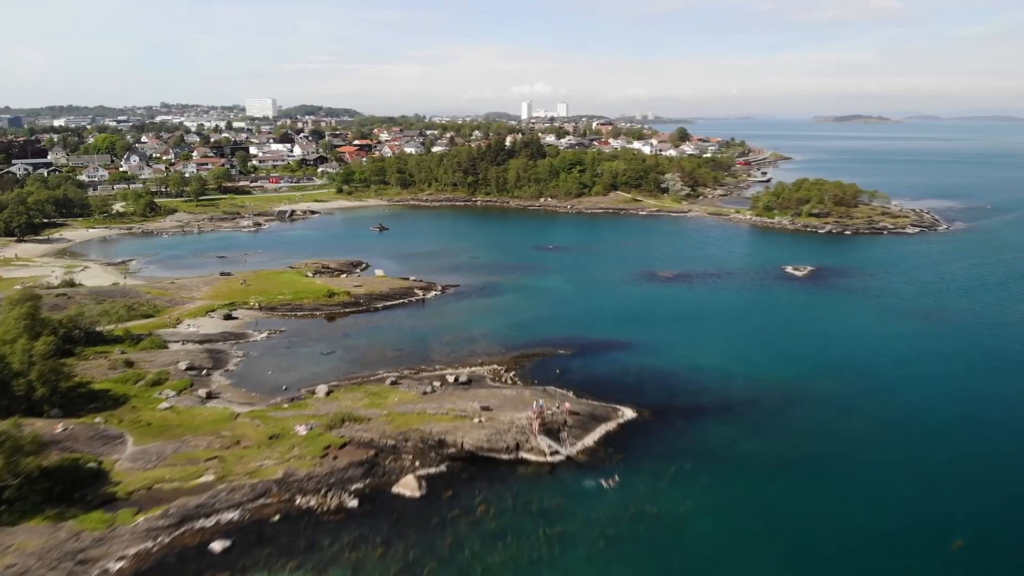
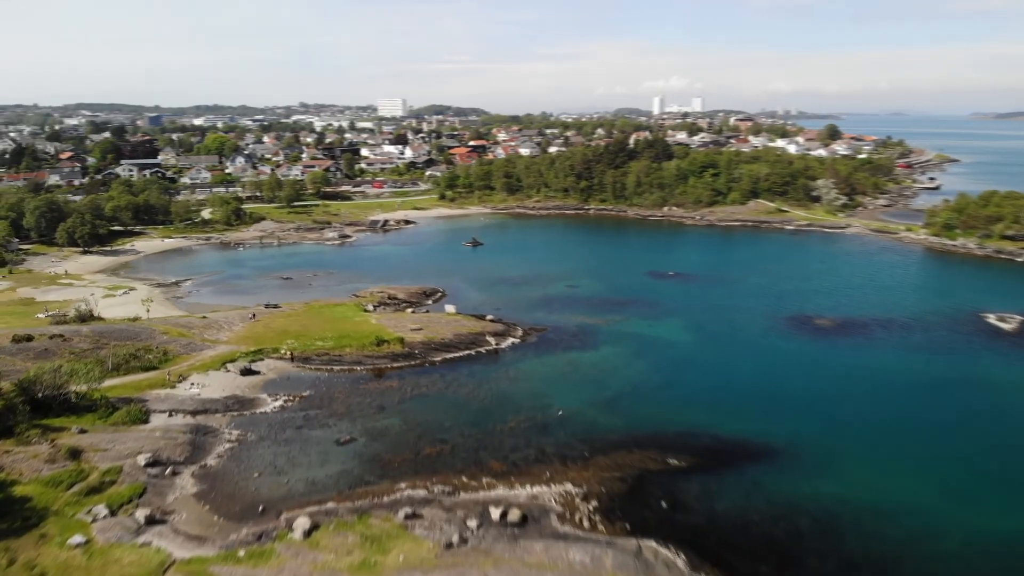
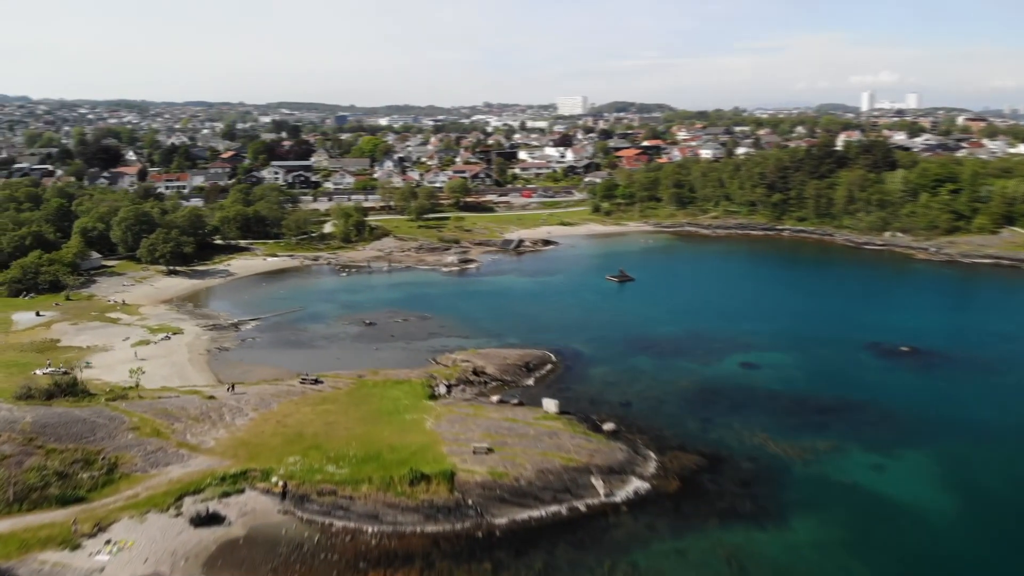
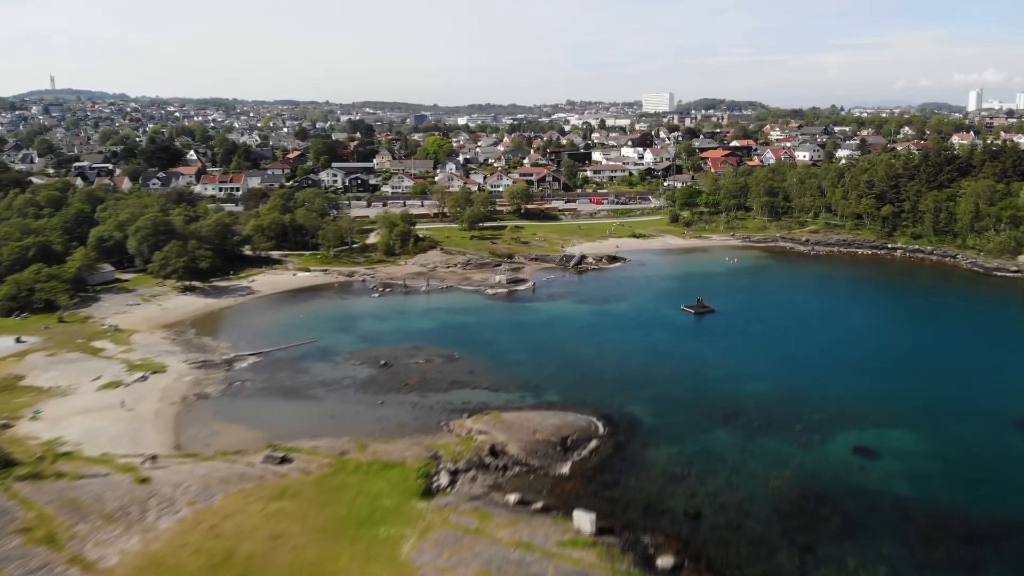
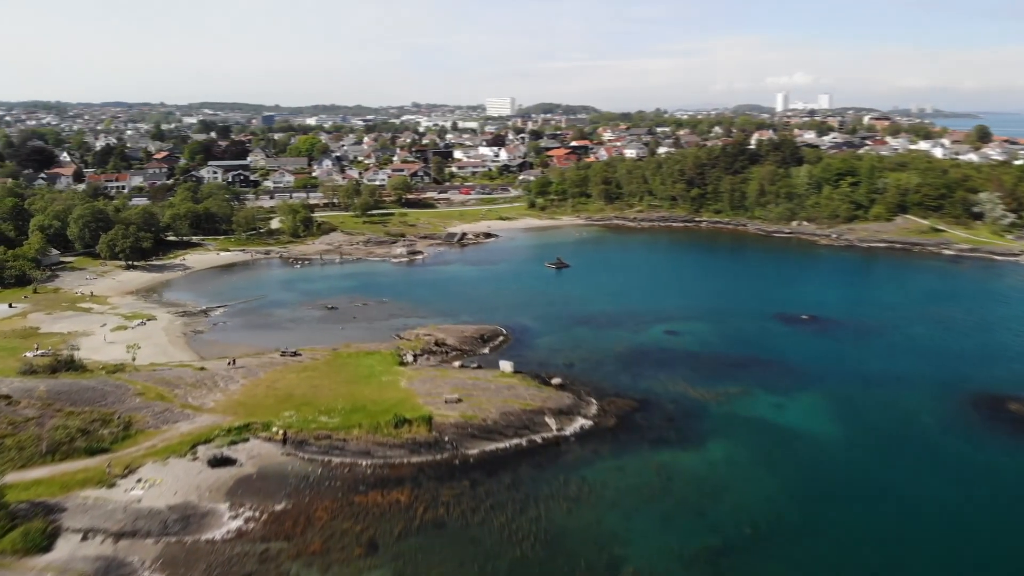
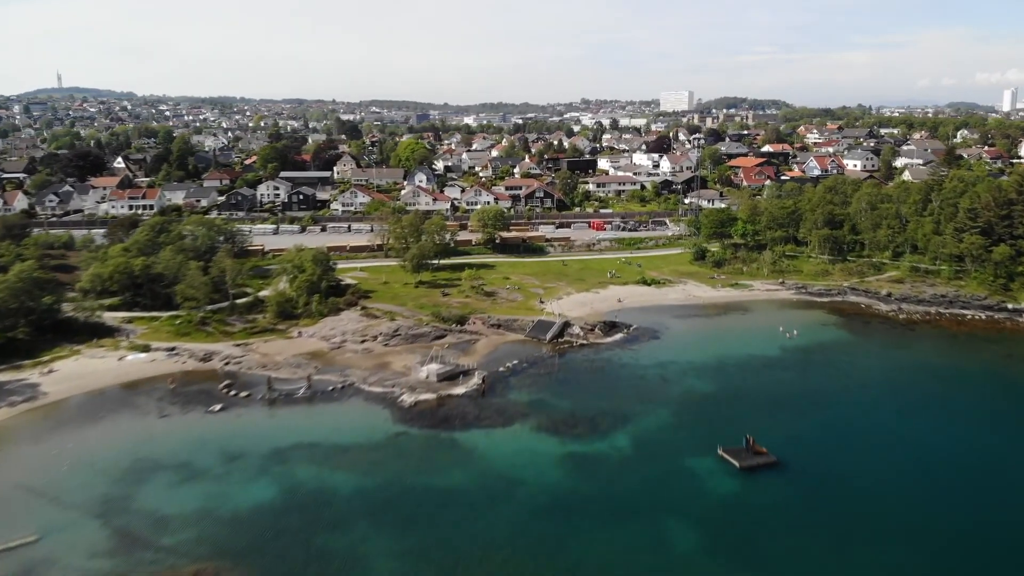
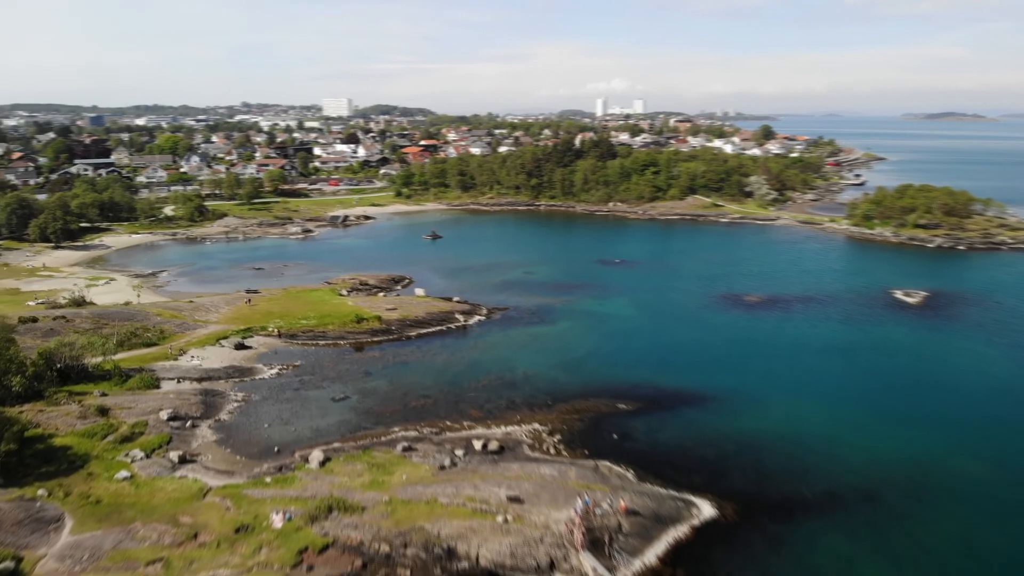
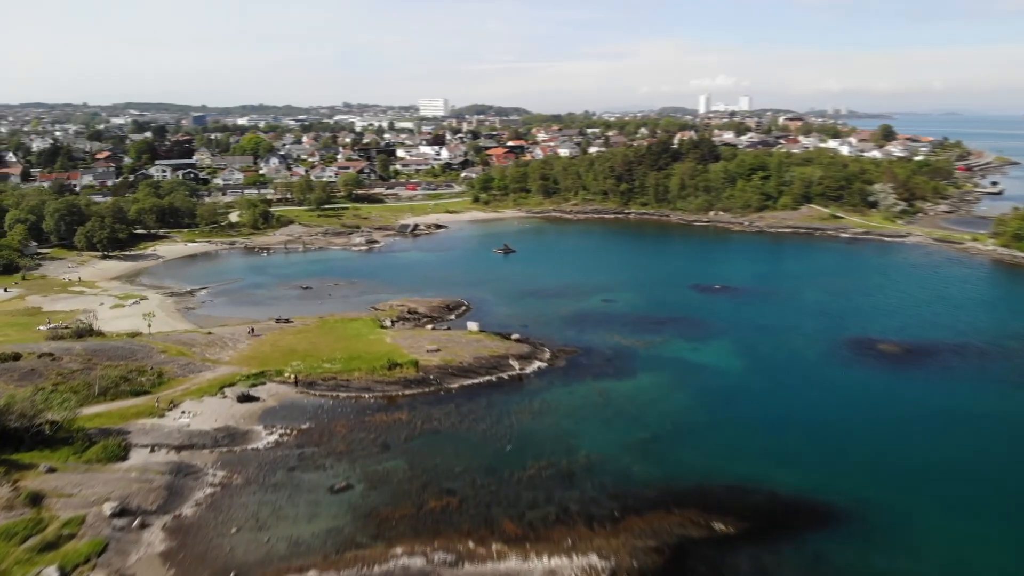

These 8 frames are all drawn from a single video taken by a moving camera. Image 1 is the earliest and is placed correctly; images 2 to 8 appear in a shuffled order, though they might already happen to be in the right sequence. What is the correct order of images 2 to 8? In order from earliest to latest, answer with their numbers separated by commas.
7, 2, 8, 5, 3, 4, 6
